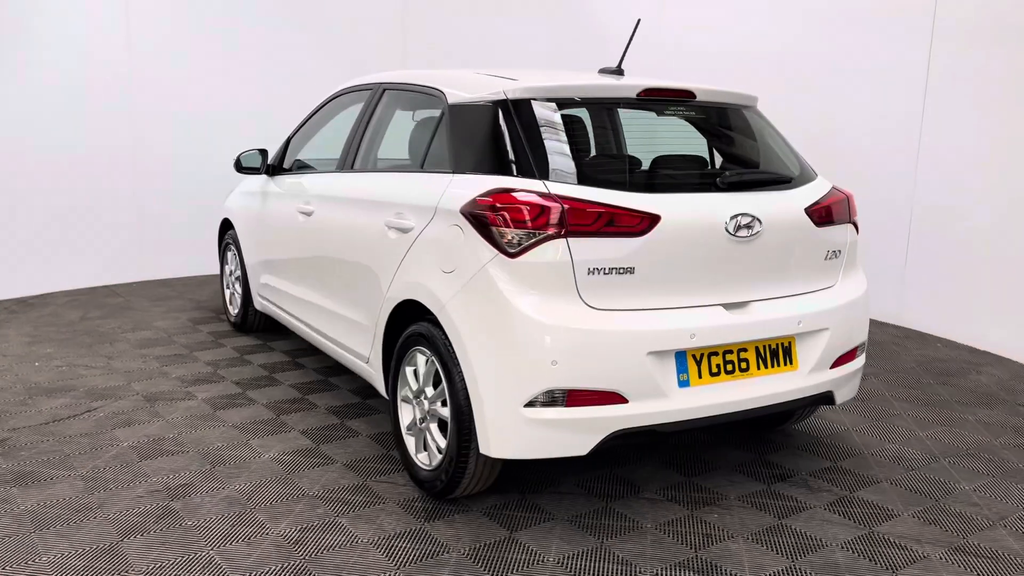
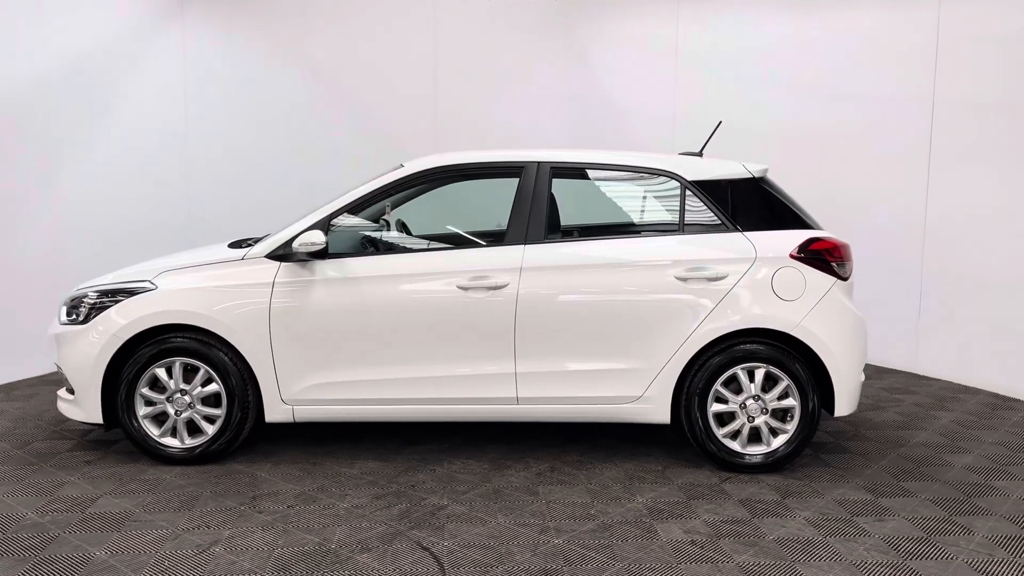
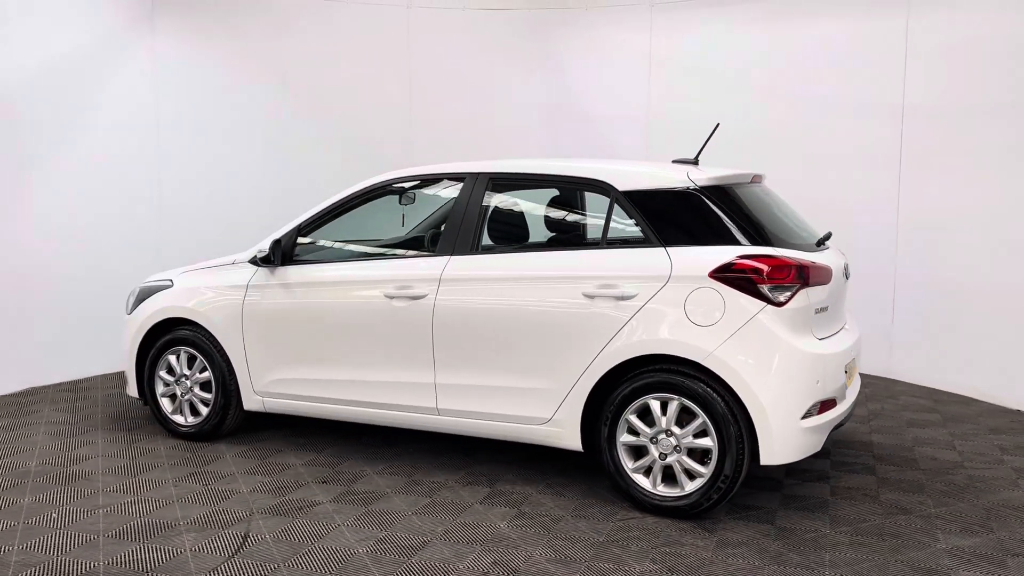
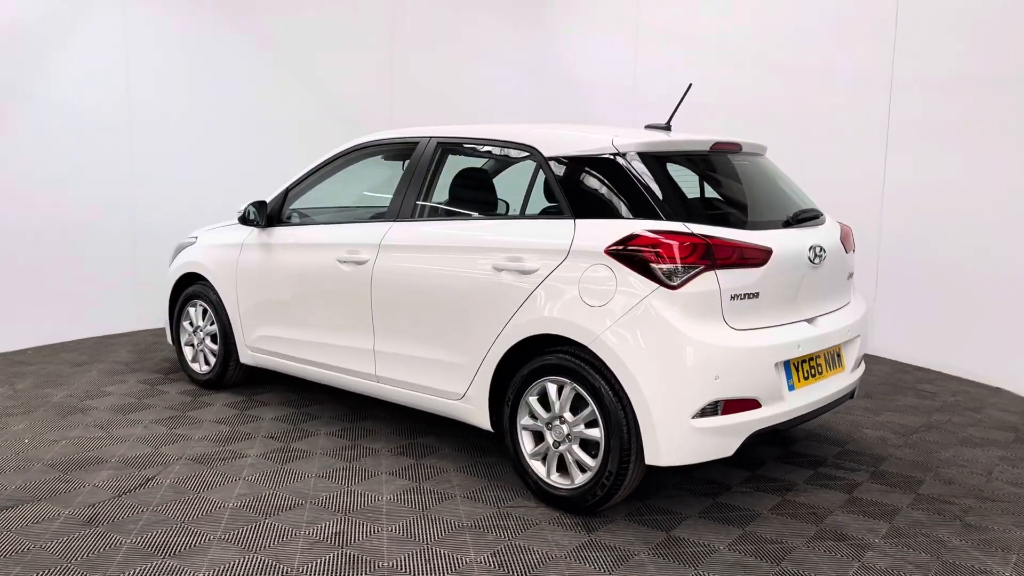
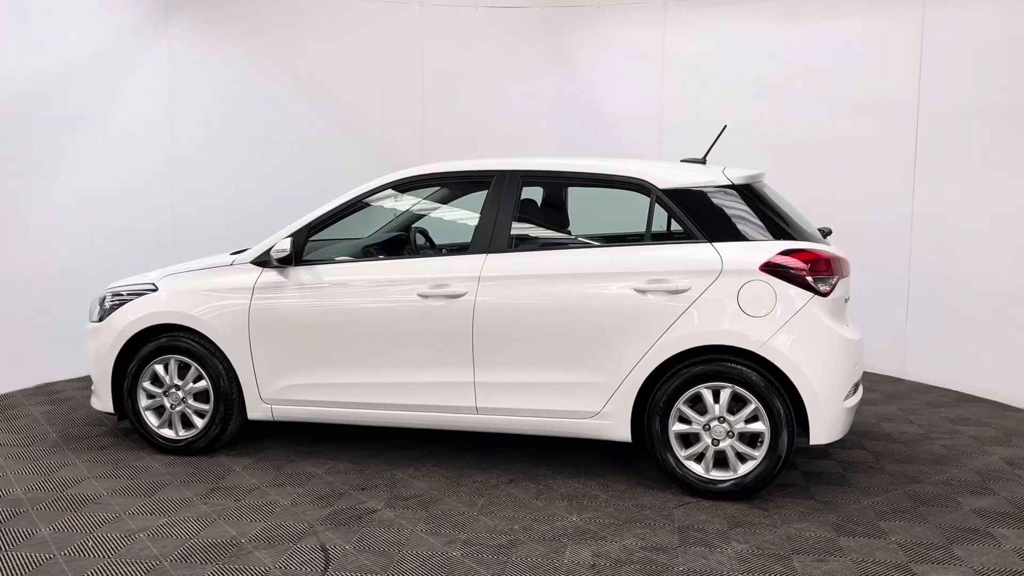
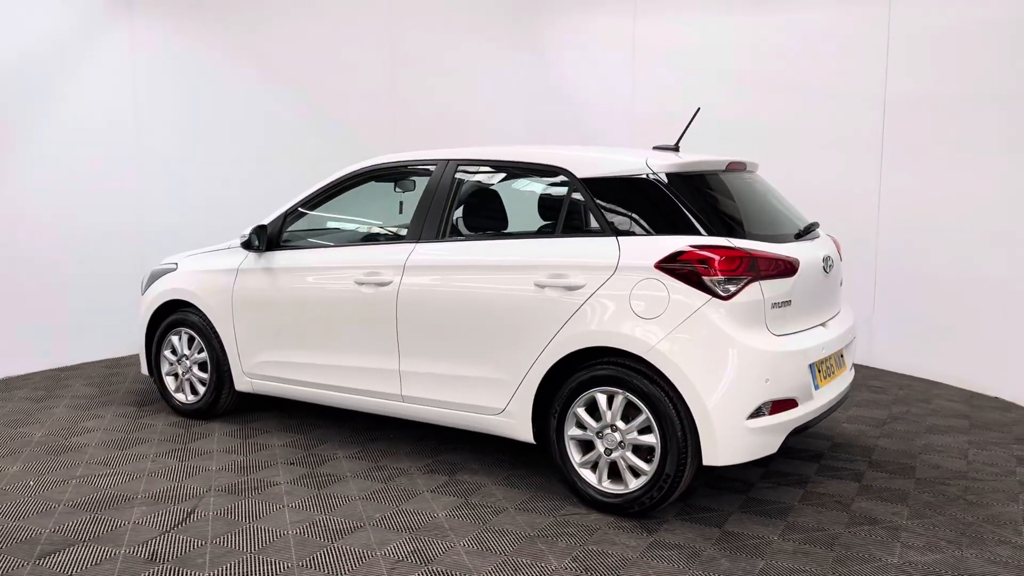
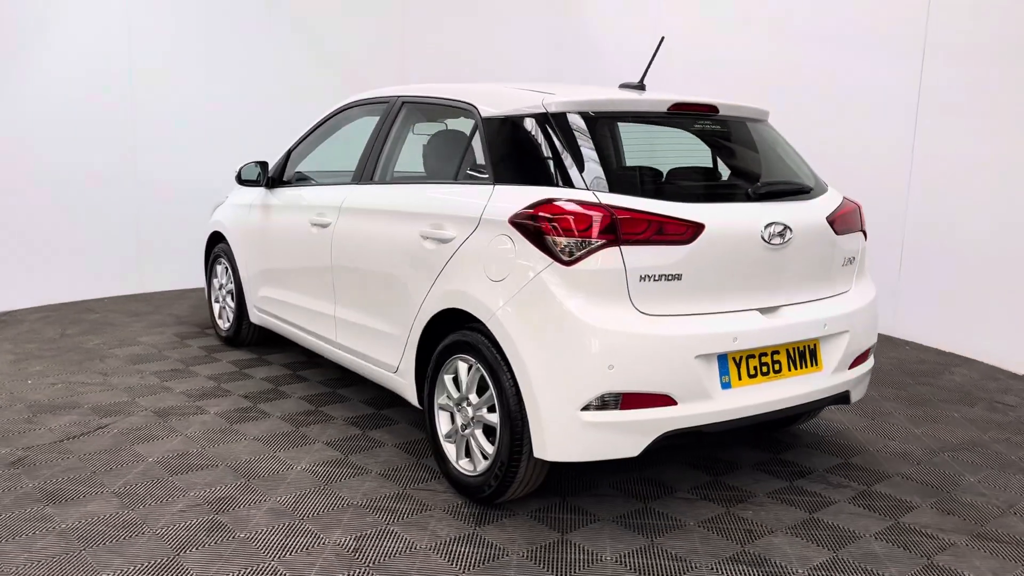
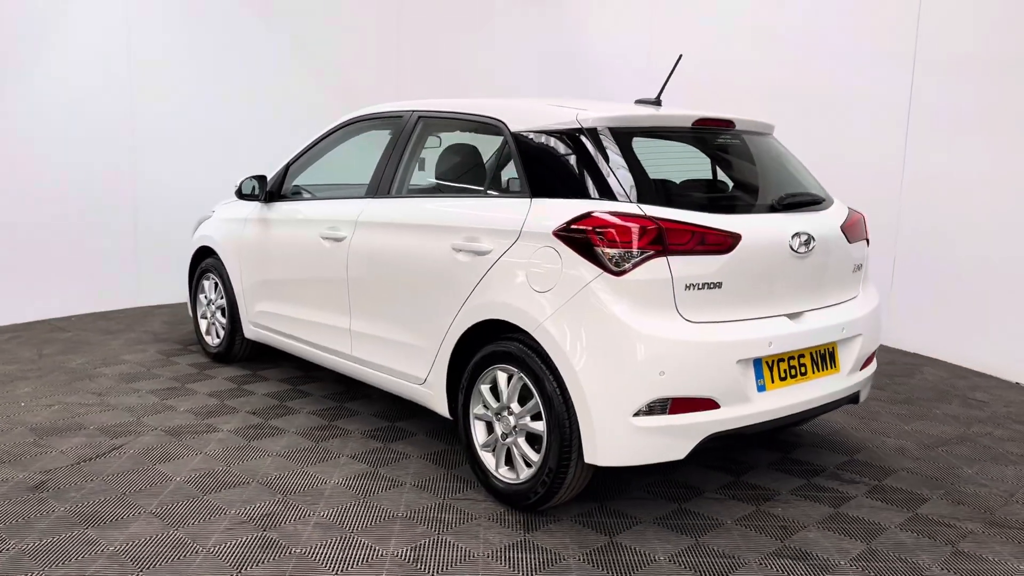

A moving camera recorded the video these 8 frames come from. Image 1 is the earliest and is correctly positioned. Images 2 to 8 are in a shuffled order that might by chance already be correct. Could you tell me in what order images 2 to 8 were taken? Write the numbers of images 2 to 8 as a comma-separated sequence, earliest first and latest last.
7, 8, 4, 6, 3, 5, 2
